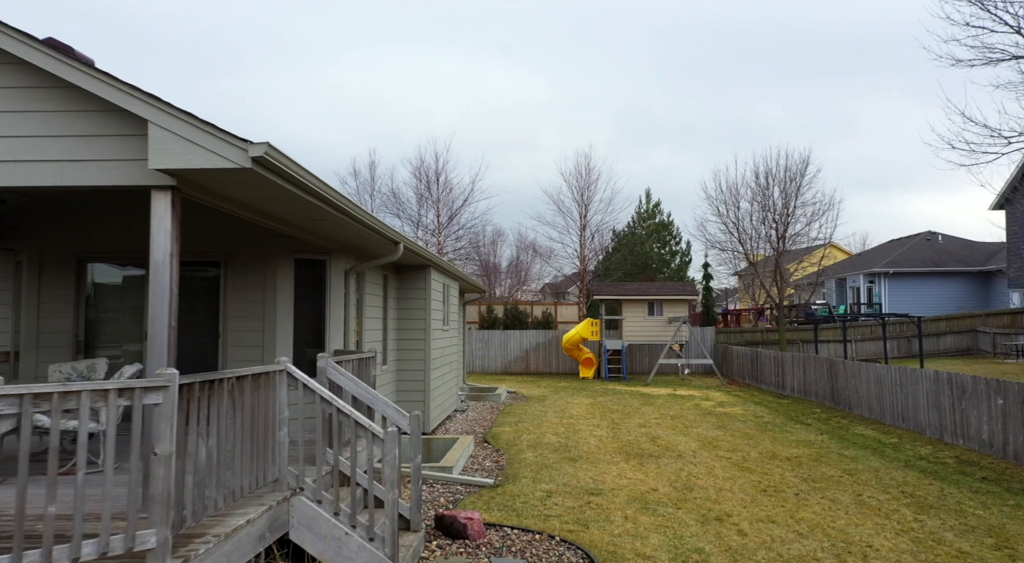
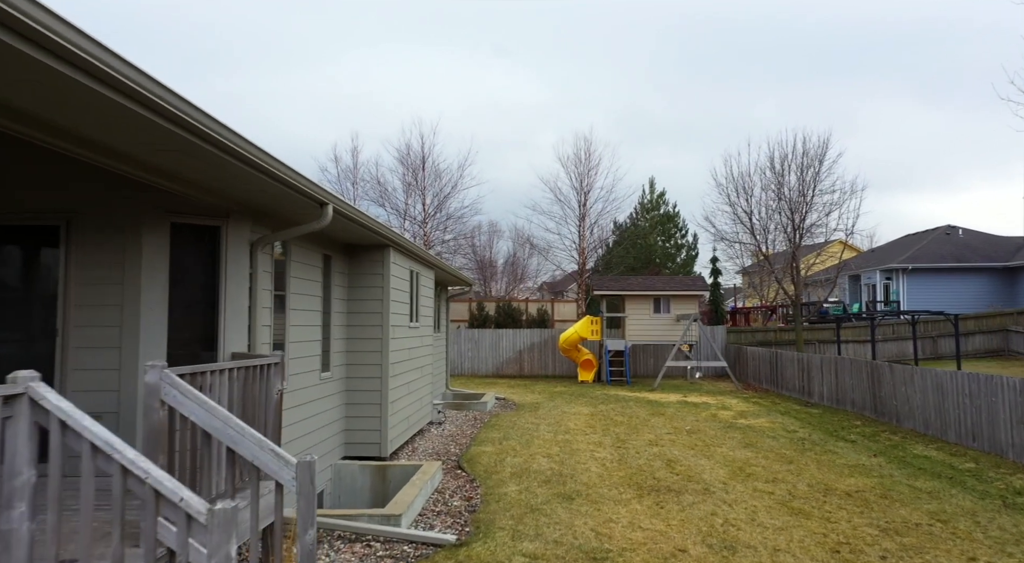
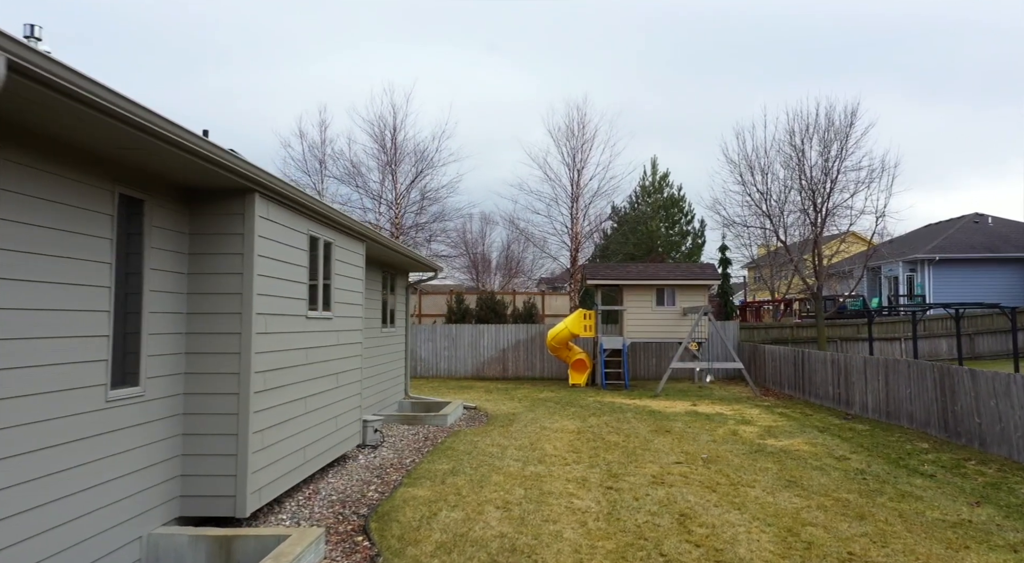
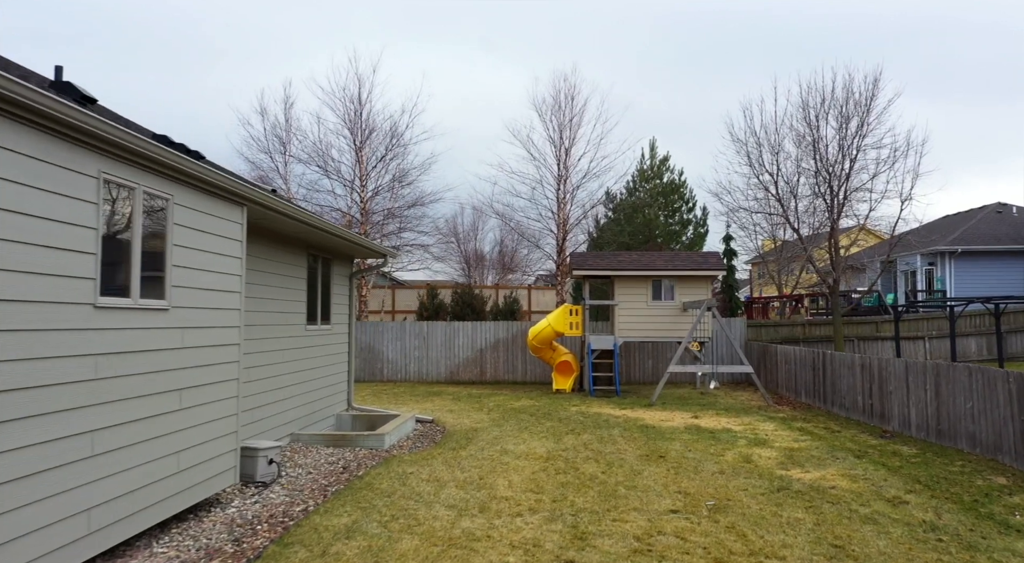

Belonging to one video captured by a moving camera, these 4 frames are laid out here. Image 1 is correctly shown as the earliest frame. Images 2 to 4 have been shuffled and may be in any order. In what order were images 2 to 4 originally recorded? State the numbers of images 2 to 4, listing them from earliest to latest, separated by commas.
2, 3, 4
